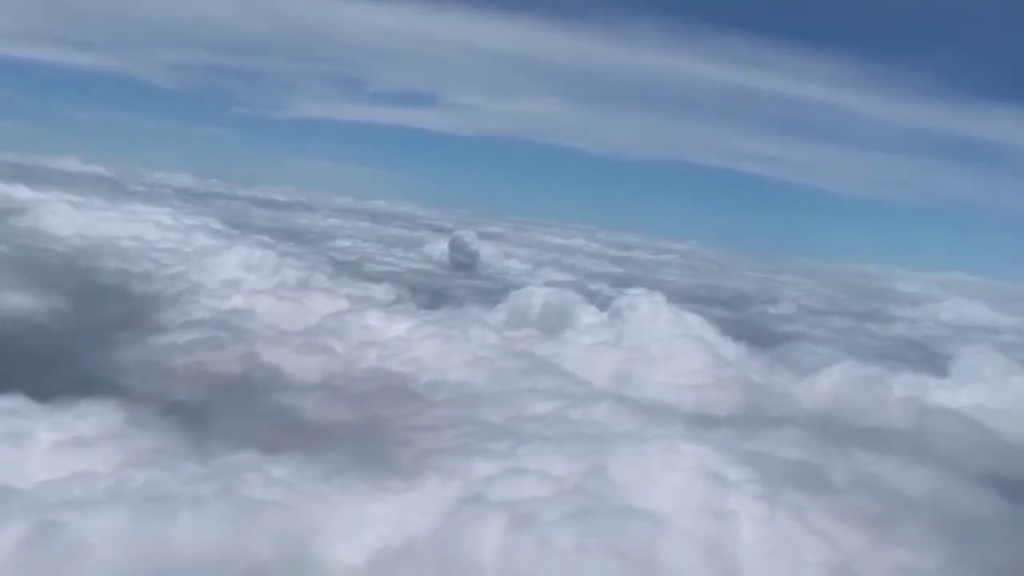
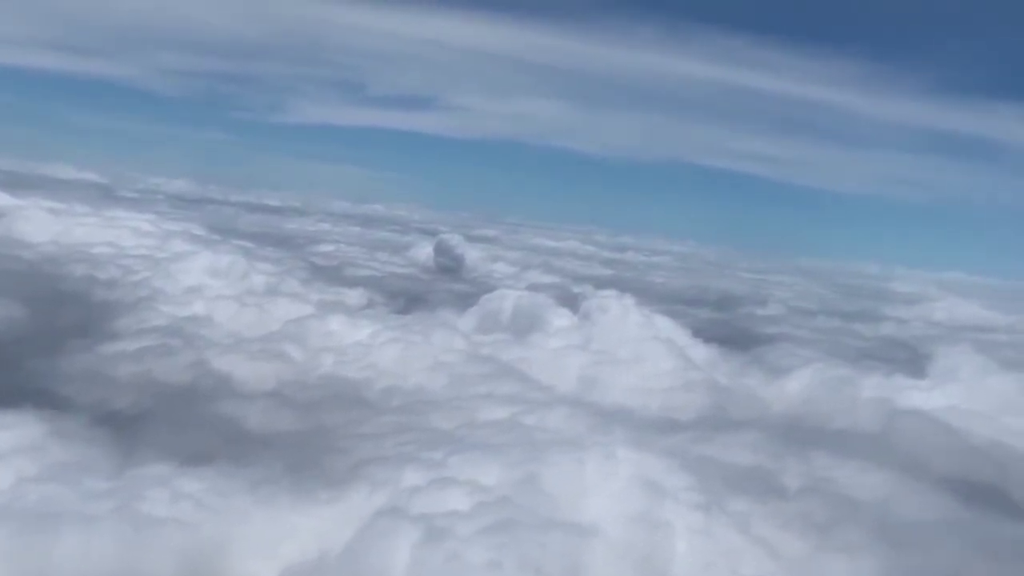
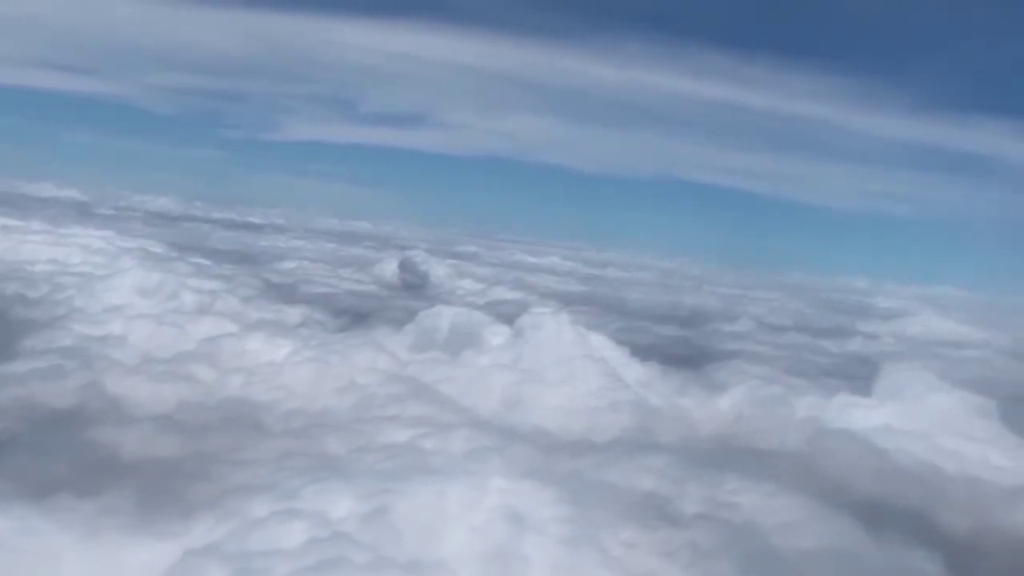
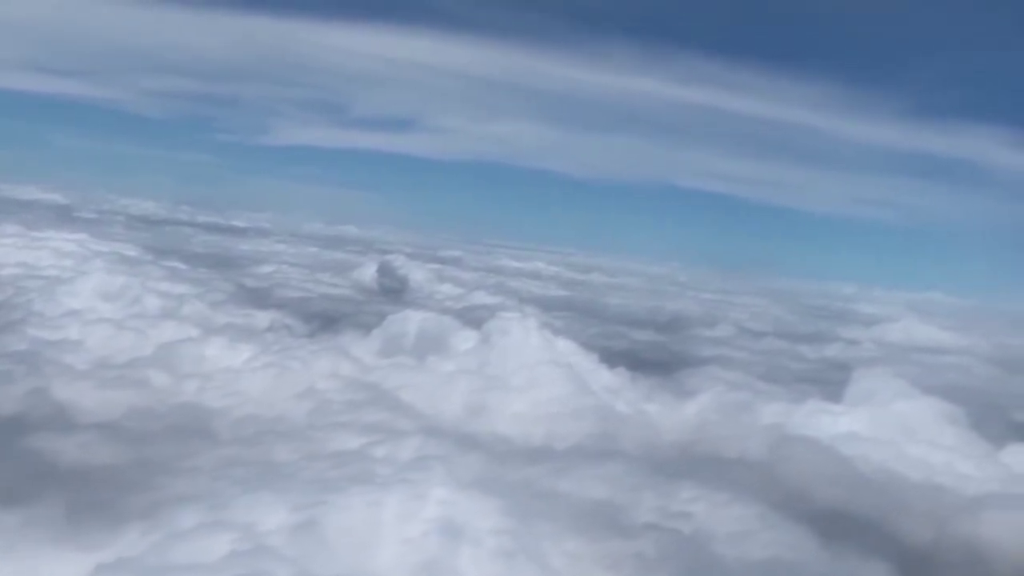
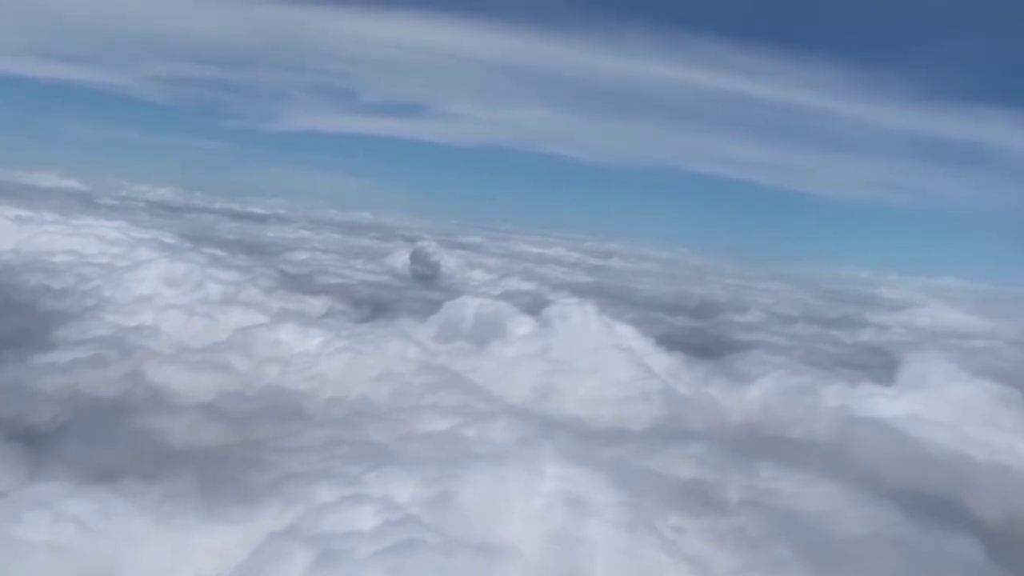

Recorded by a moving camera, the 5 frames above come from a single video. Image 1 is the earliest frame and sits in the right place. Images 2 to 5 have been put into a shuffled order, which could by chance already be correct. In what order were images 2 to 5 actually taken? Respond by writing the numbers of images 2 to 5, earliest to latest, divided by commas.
2, 5, 3, 4
